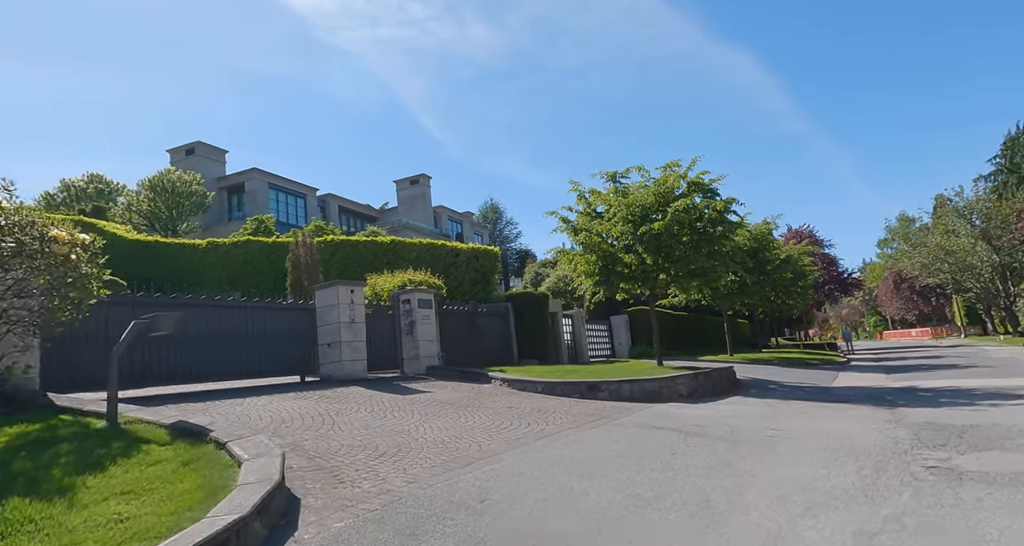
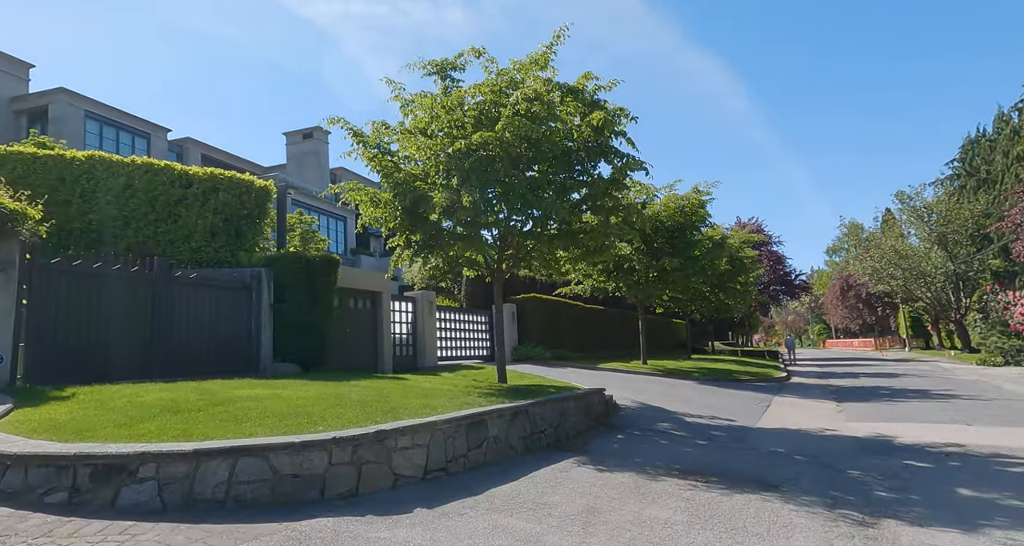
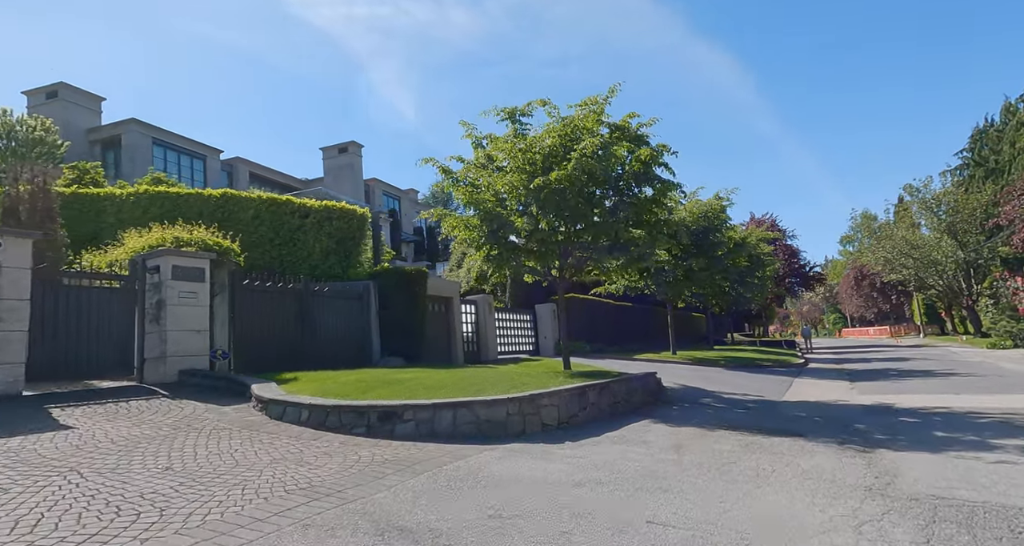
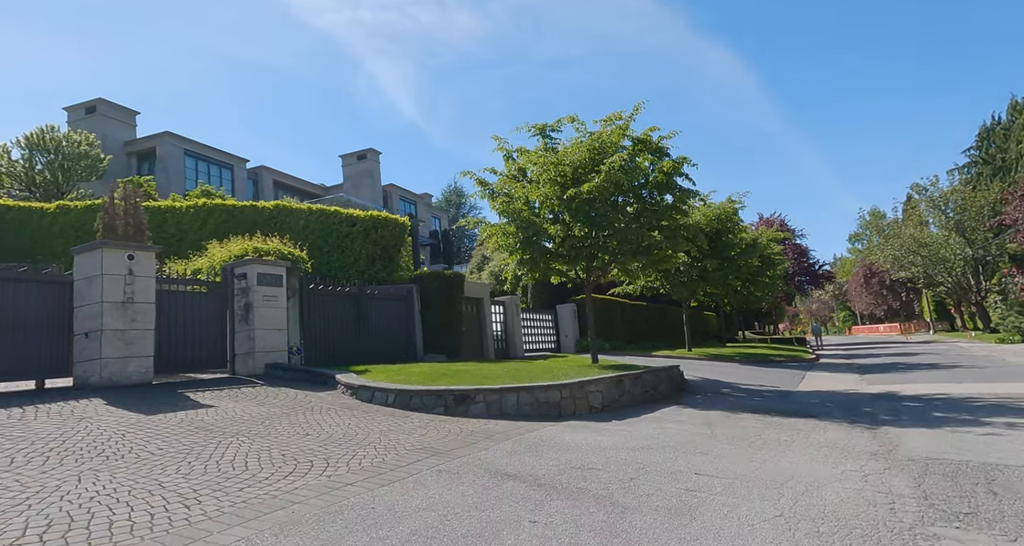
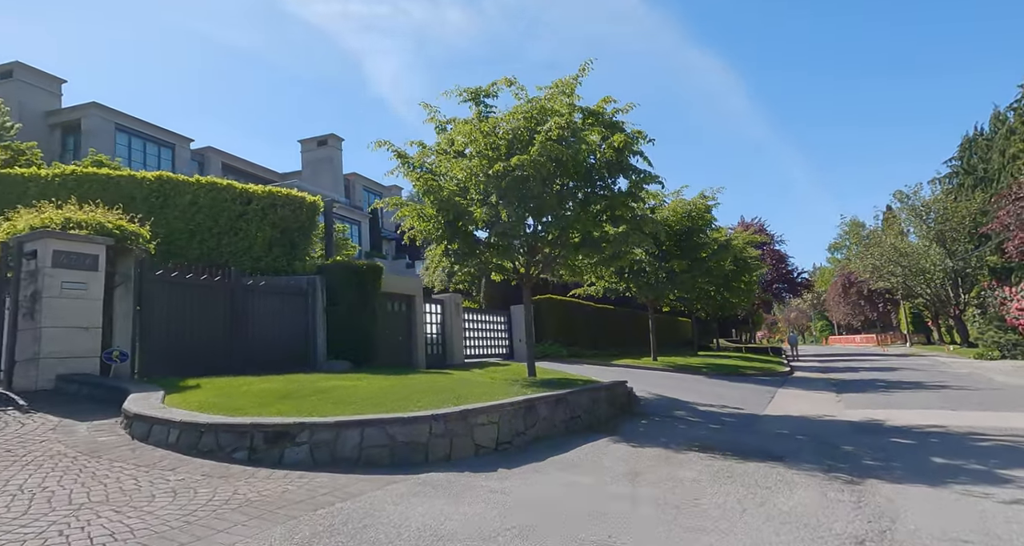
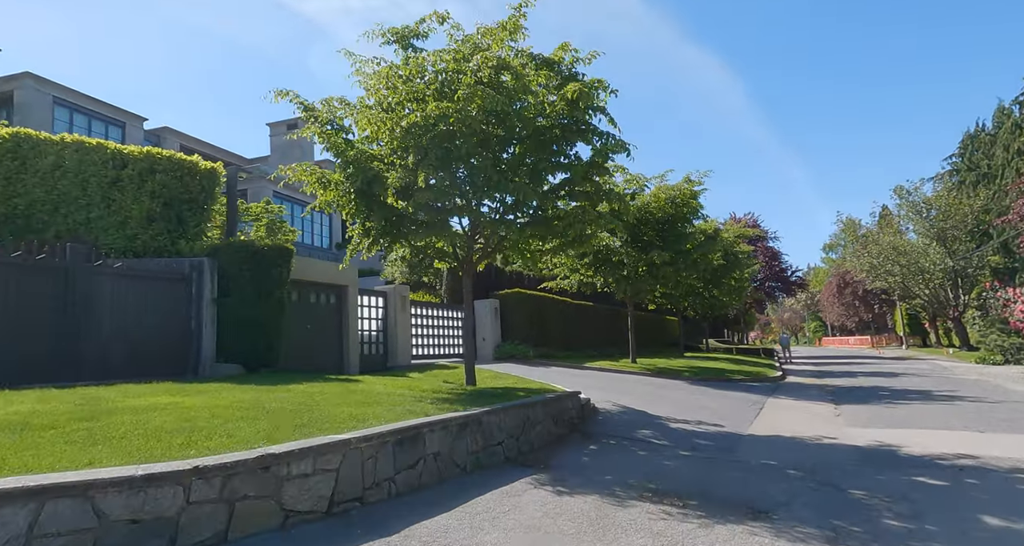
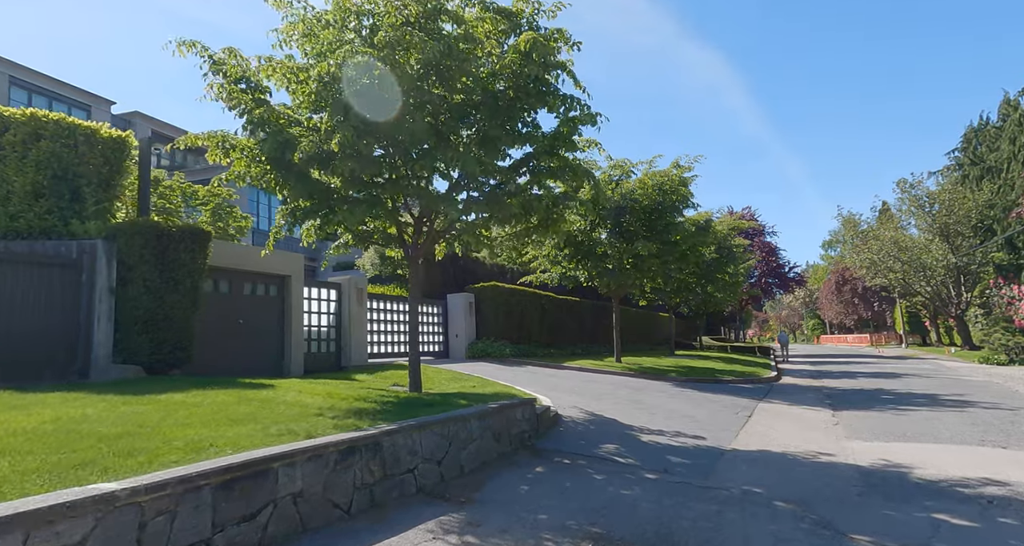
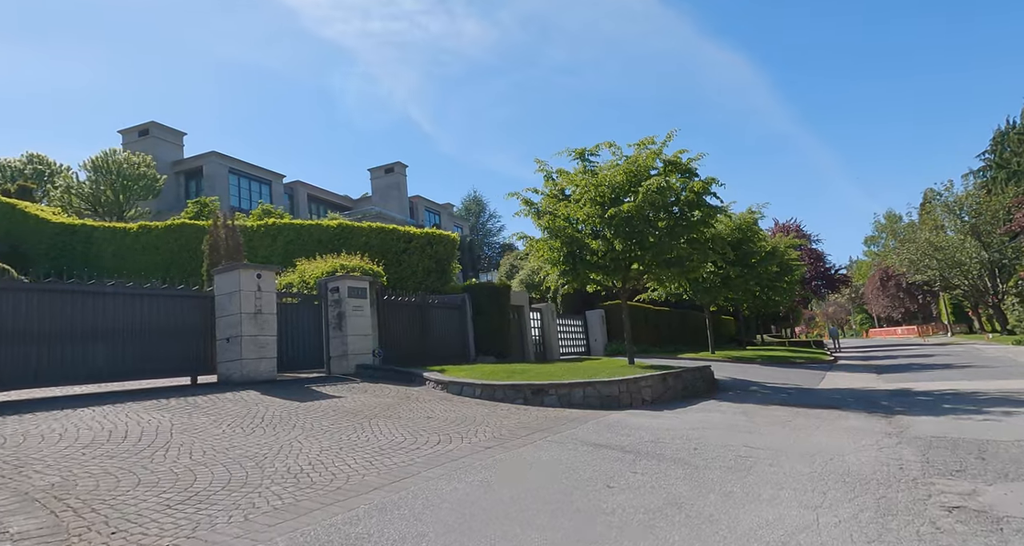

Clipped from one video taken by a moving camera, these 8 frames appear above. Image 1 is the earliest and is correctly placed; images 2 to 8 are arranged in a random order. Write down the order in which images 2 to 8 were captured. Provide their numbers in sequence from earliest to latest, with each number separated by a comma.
8, 4, 3, 5, 2, 6, 7
